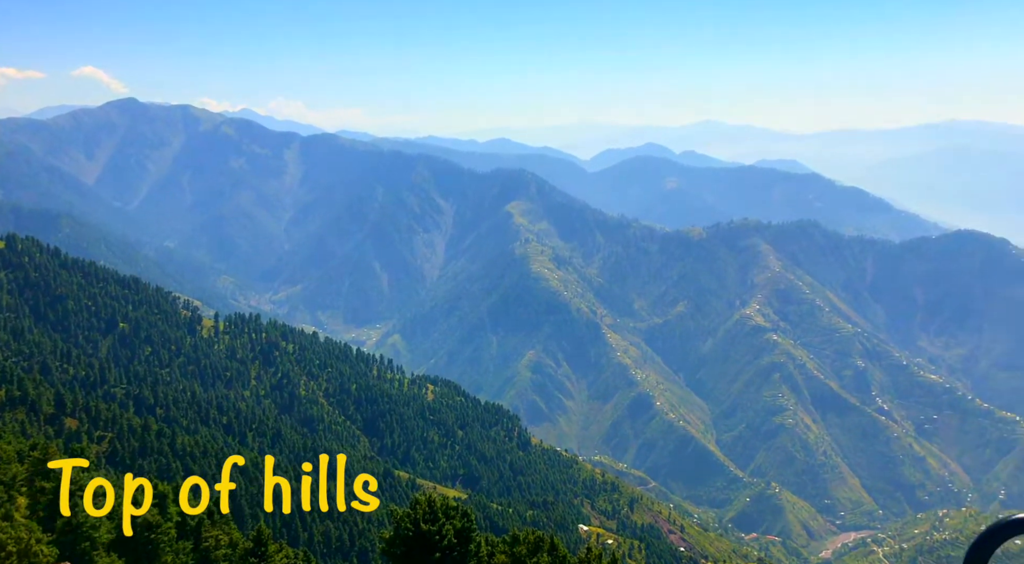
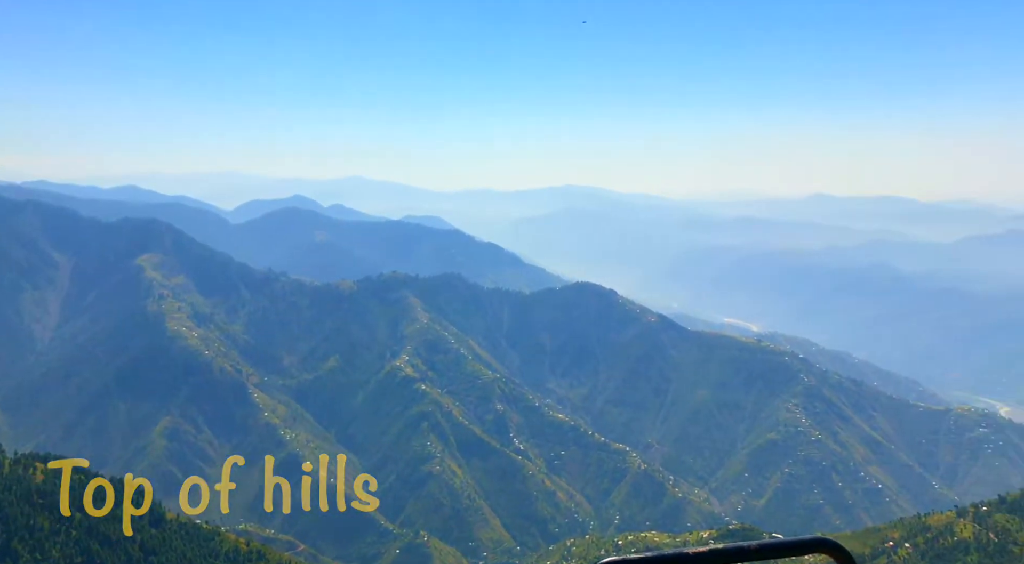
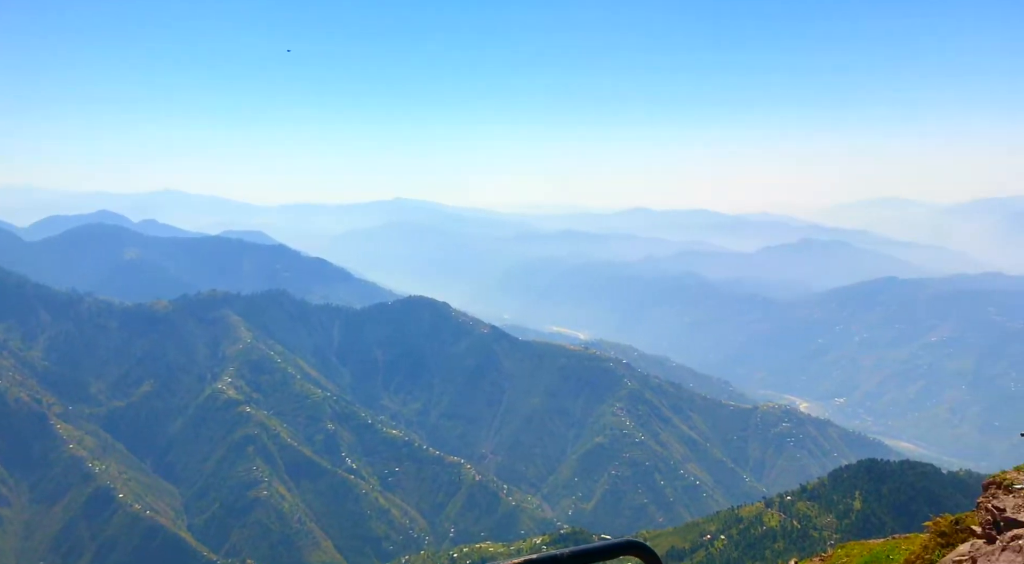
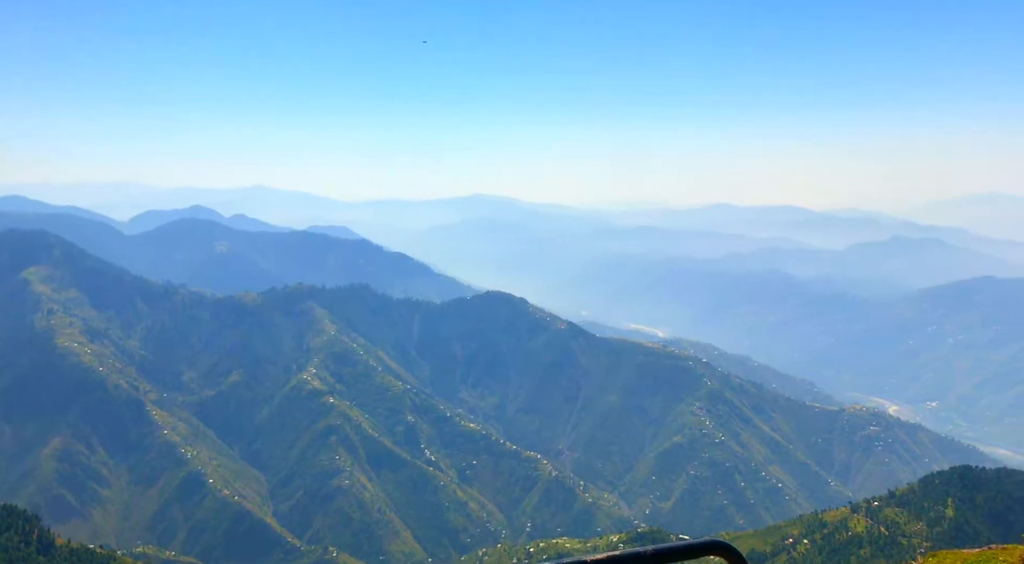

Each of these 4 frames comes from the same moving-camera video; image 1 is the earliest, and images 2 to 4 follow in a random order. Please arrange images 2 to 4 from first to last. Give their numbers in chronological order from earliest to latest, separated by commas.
2, 4, 3
